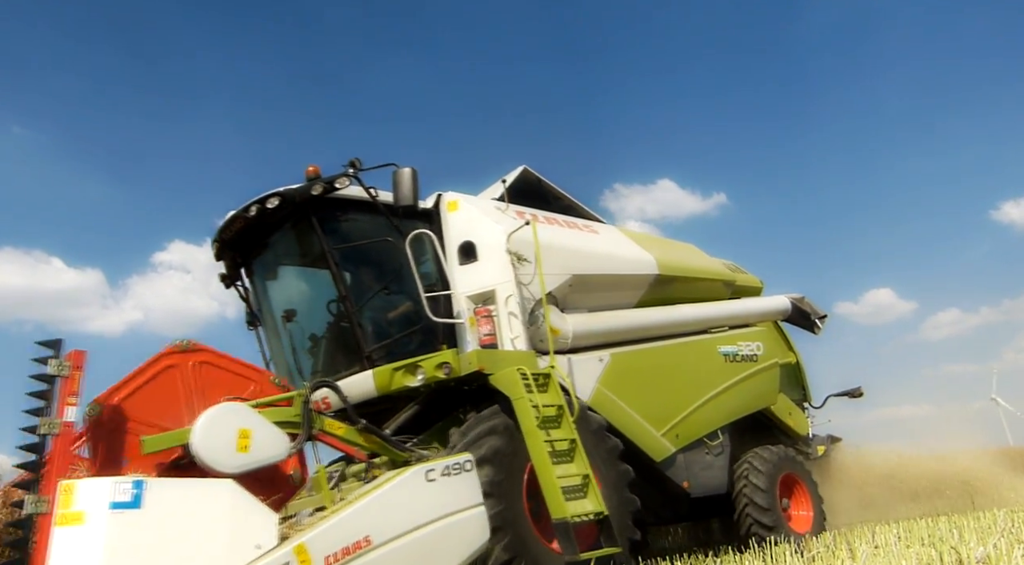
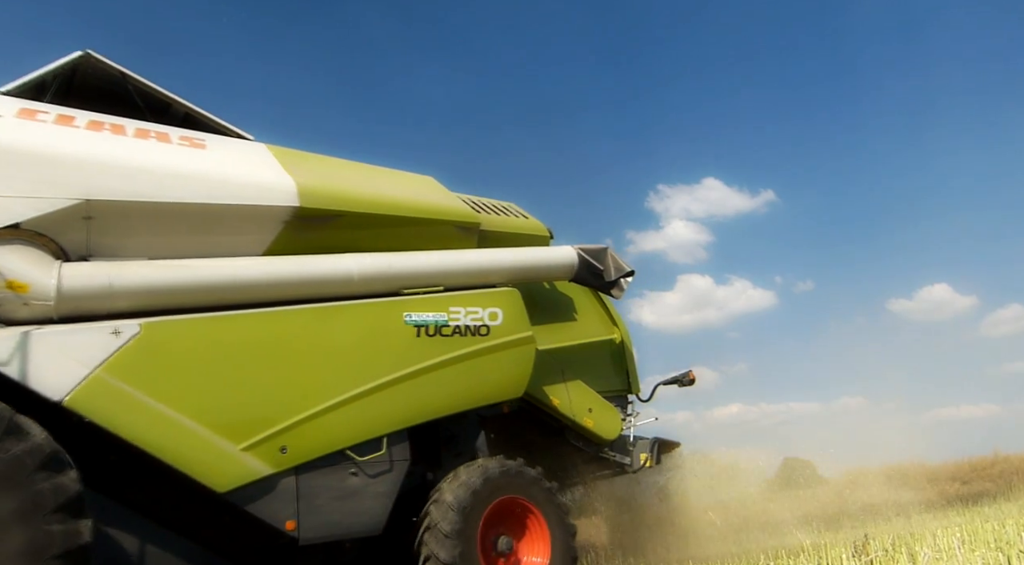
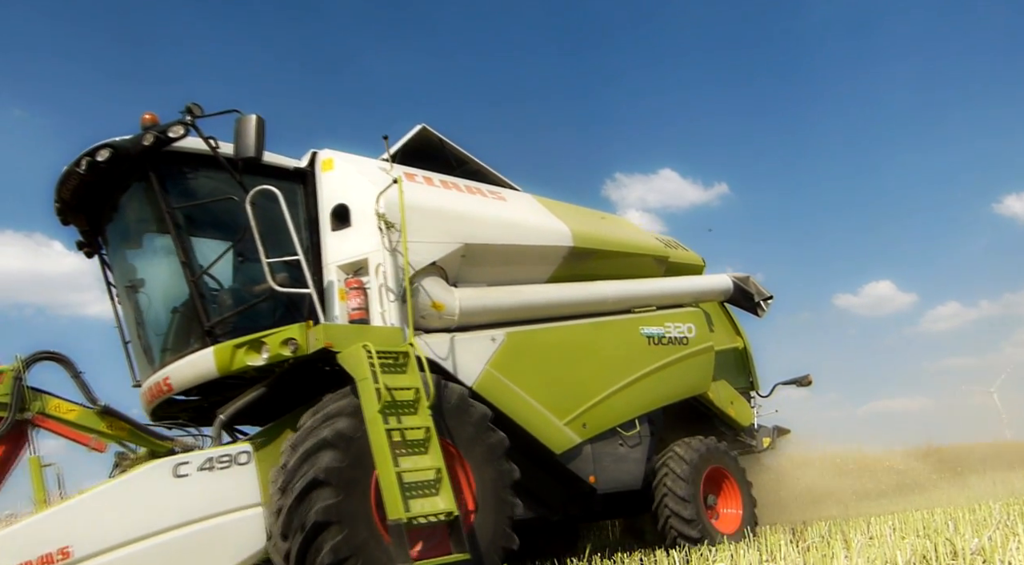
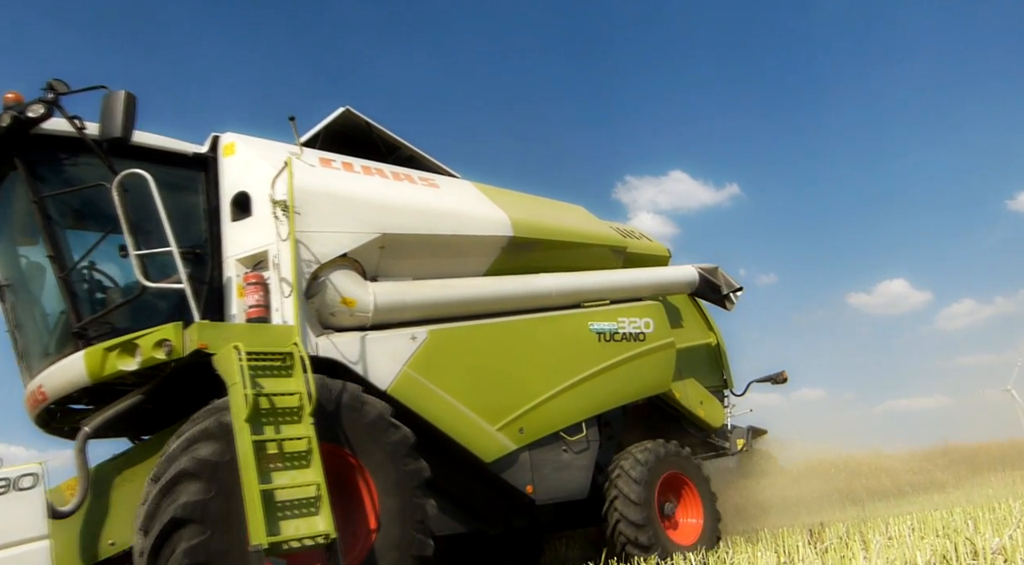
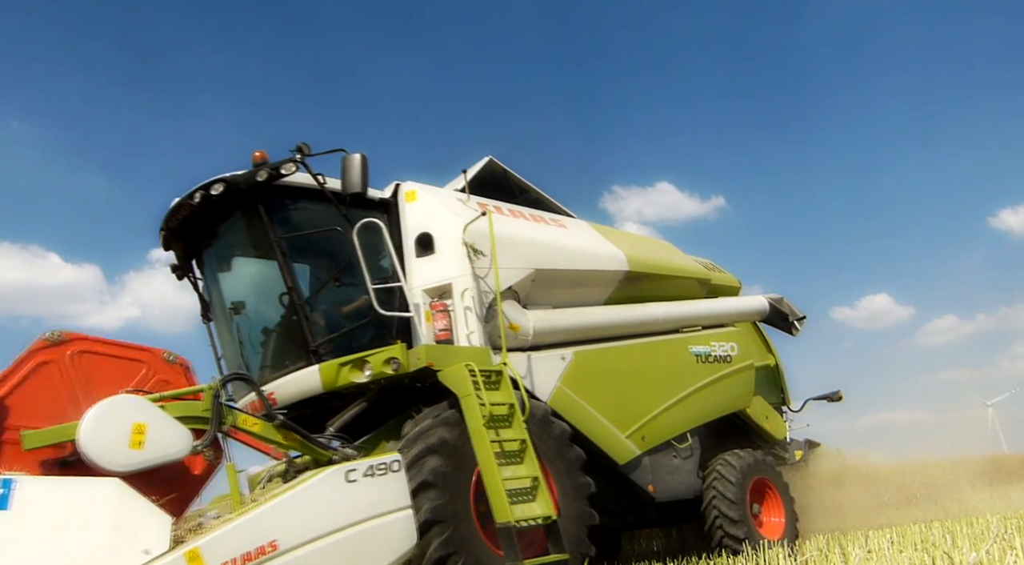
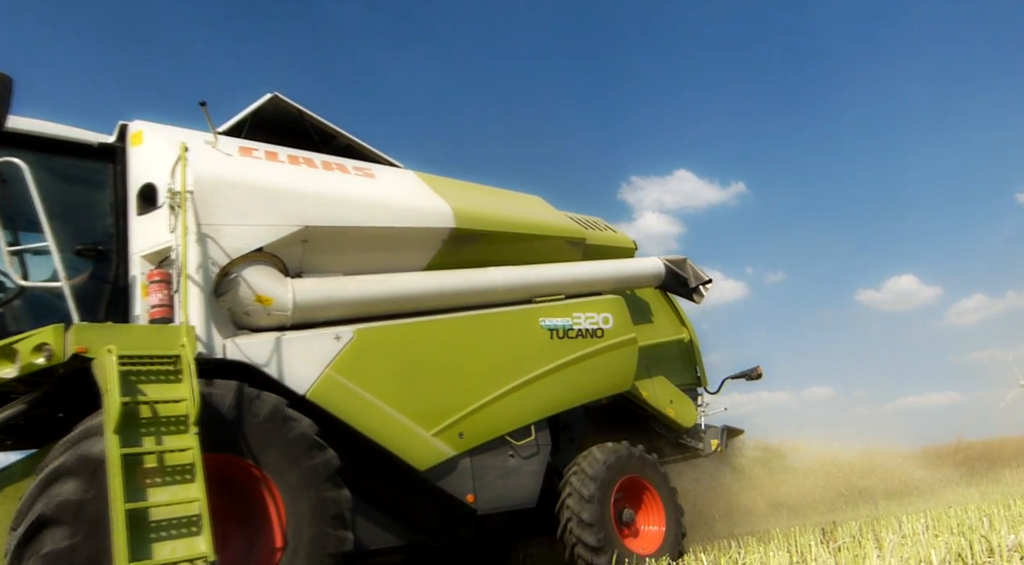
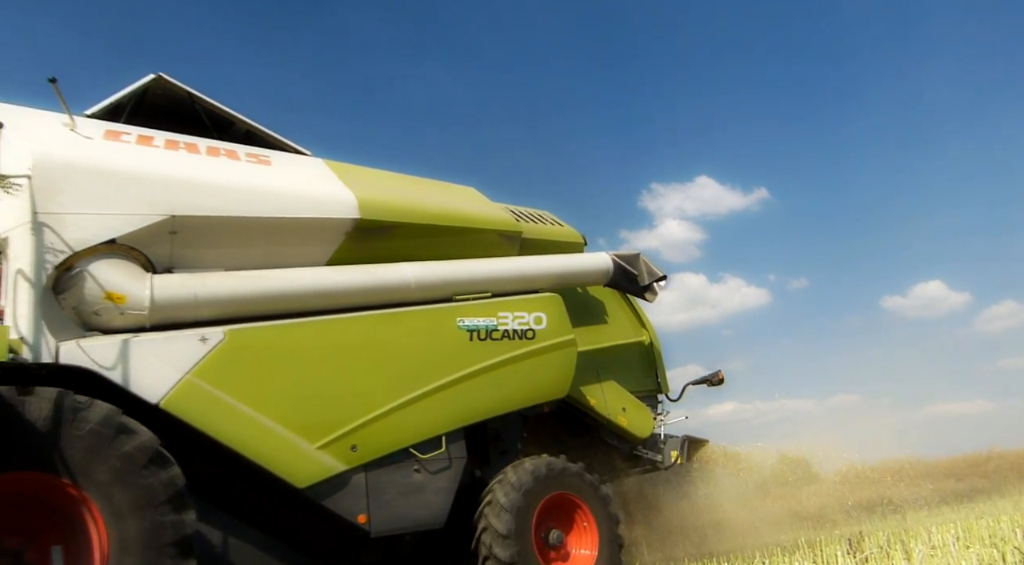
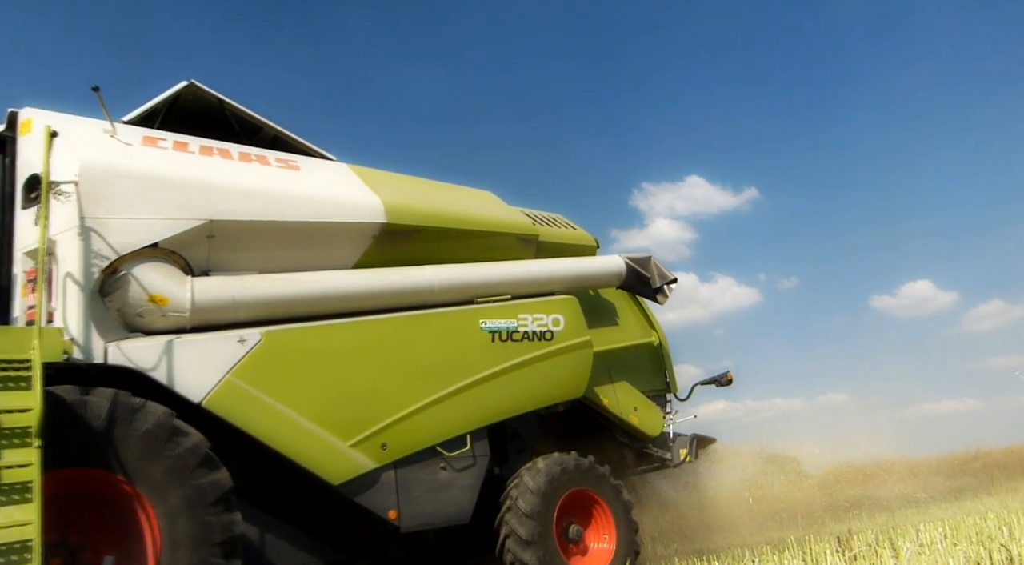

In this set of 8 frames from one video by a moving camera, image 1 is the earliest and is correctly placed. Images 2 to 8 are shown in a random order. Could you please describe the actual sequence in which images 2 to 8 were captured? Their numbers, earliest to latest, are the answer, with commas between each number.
5, 3, 4, 6, 8, 7, 2
